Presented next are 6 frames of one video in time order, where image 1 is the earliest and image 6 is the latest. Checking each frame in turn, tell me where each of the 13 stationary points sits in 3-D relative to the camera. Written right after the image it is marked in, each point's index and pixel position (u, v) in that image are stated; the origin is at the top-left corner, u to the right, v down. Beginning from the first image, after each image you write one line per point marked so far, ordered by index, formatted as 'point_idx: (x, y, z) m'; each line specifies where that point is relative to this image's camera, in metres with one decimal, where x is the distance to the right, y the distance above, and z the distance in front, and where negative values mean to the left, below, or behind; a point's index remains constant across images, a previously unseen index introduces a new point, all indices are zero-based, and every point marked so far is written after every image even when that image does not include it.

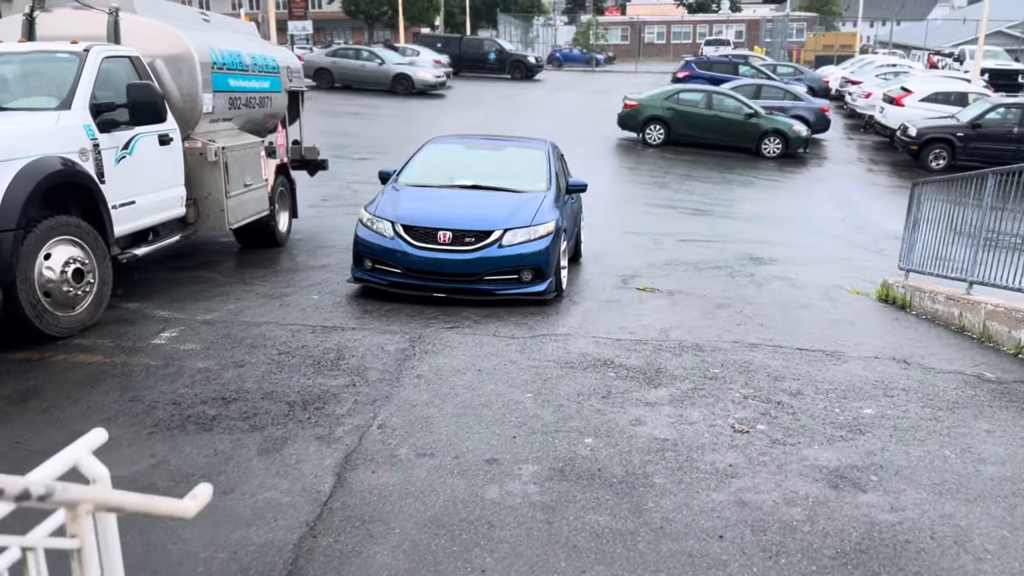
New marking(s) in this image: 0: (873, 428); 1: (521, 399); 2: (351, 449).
0: (+2.0, -0.8, +4.9) m
1: (+0.1, -0.7, +5.2) m
2: (-0.8, -0.8, +4.6) m
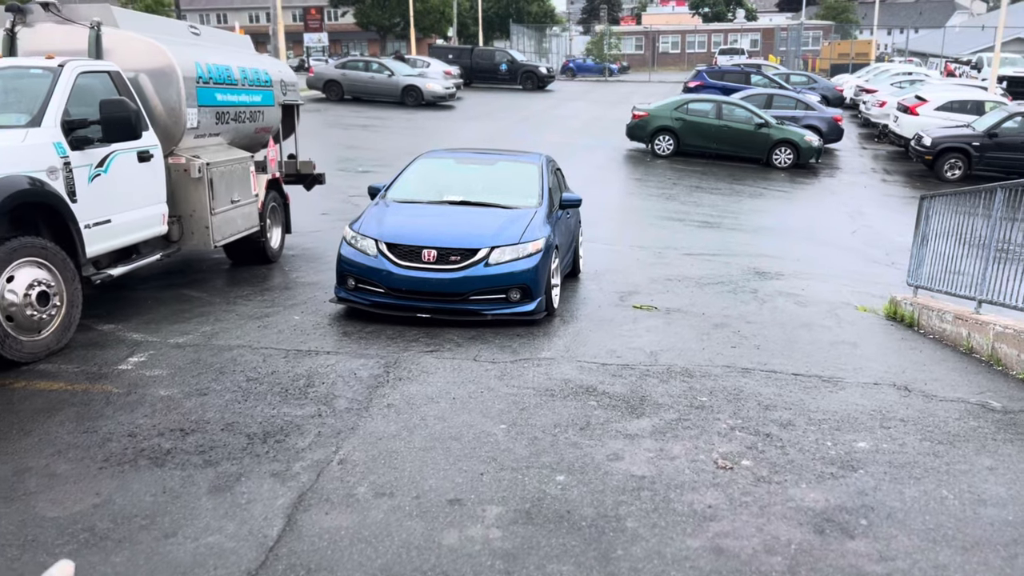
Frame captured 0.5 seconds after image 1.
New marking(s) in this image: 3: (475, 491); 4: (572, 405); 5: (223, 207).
0: (+1.8, -0.9, +4.6) m
1: (-0.1, -0.8, +5.0) m
2: (-1.0, -1.0, +4.3) m
3: (-0.2, -1.0, +4.3) m
4: (+0.4, -0.7, +5.4) m
5: (-3.0, +0.8, +9.2) m
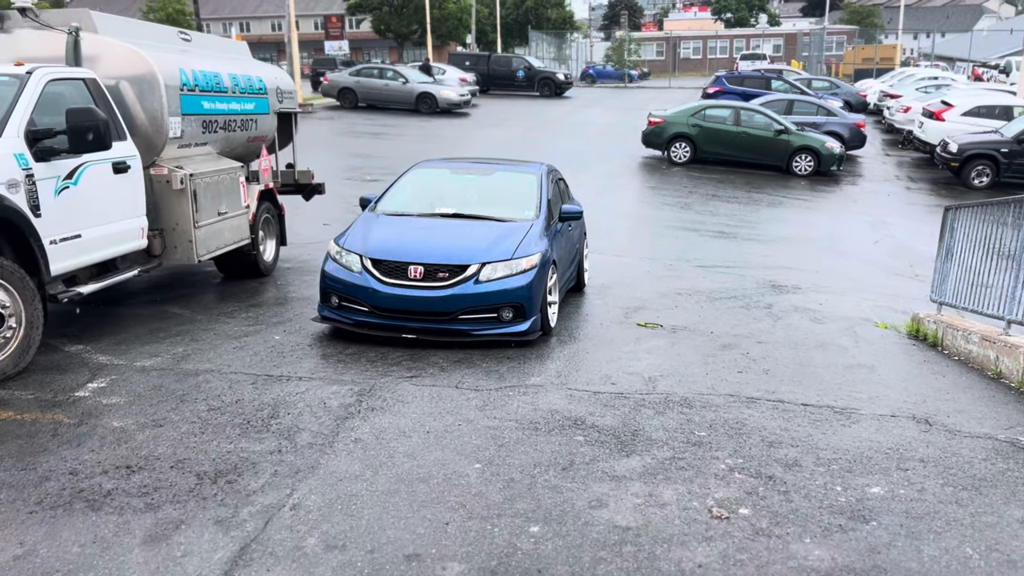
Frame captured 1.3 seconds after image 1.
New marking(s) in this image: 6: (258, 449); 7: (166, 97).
0: (+1.7, -1.0, +4.1) m
1: (-0.2, -0.9, +4.5) m
2: (-1.2, -1.1, +3.9) m
3: (-0.3, -1.1, +3.8) m
4: (+0.2, -0.8, +4.9) m
5: (-3.0, +0.7, +8.8) m
6: (-1.4, -0.9, +4.8) m
7: (-3.3, +1.8, +8.3) m
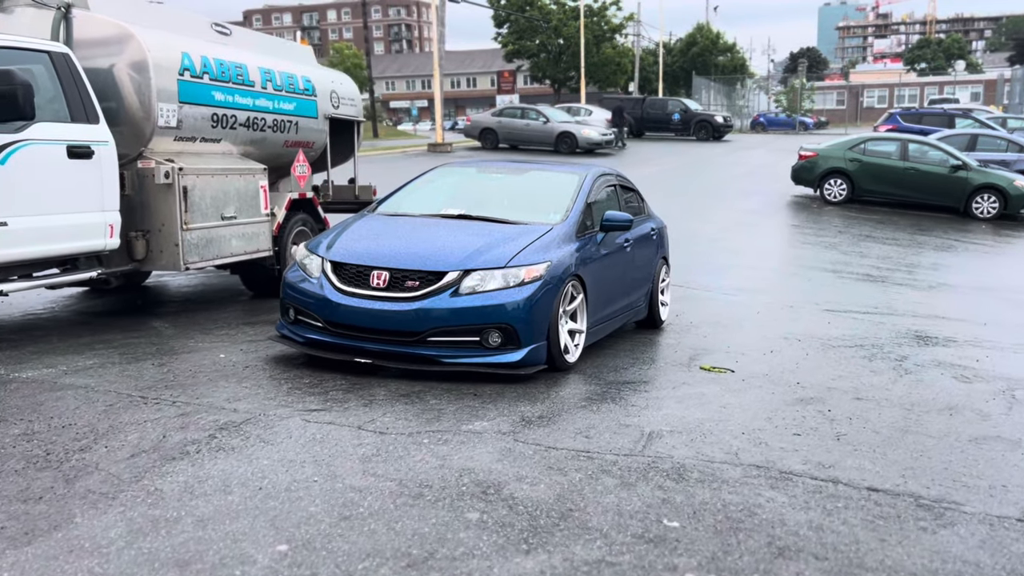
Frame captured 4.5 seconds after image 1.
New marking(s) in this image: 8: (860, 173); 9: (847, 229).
0: (+1.0, -1.0, +2.1) m
1: (-0.8, -0.9, +2.9) m
2: (-1.9, -1.0, +2.4) m
3: (-1.0, -1.0, +2.2) m
4: (-0.3, -0.8, +3.2) m
5: (-2.7, +0.6, +7.7) m
6: (-1.9, -0.8, +3.4) m
7: (-2.9, +1.7, +7.3) m
8: (+7.9, +2.6, +20.0) m
9: (+6.7, +1.2, +17.5) m
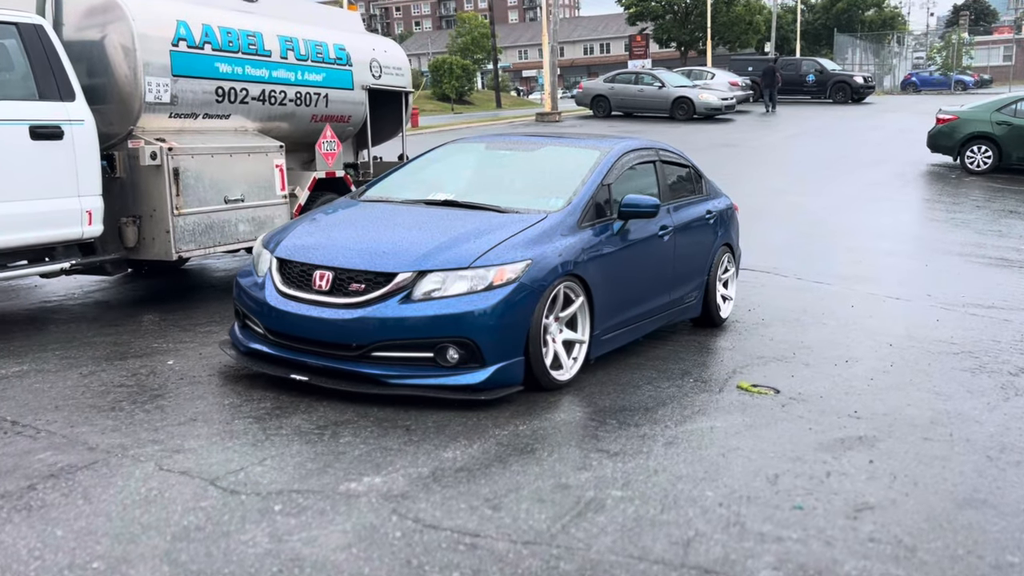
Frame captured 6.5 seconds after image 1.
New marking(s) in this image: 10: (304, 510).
0: (+0.3, -1.2, +1.0) m
1: (-1.4, -1.0, +2.1) m
2: (-2.5, -1.1, +1.8) m
3: (-1.7, -1.1, +1.5) m
4: (-0.8, -0.9, +2.3) m
5: (-2.4, +0.6, +7.1) m
6: (-2.4, -0.9, +2.7) m
7: (-2.8, +1.8, +6.7) m
8: (+9.9, +3.0, +17.5) m
9: (+8.3, +1.5, +15.3) m
10: (-0.7, -0.8, +3.0) m
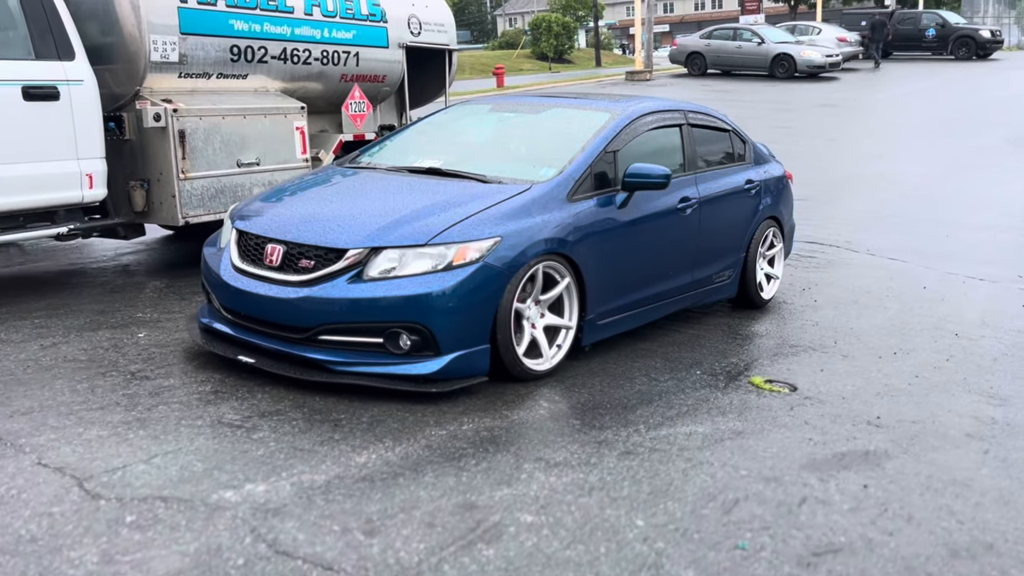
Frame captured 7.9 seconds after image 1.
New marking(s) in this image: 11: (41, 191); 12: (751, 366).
0: (-0.4, -1.2, +0.6) m
1: (-1.9, -0.9, +1.9) m
2: (-3.0, -1.0, +1.7) m
3: (-2.3, -1.1, +1.3) m
4: (-1.3, -0.9, +2.0) m
5: (-2.3, +0.9, +6.9) m
6: (-2.8, -0.8, +2.6) m
7: (-2.6, +2.0, +6.5) m
8: (+11.2, +3.4, +15.6) m
9: (+9.4, +1.8, +13.7) m
10: (-1.1, -0.7, +2.7) m
11: (-3.2, +0.6, +5.9) m
12: (+1.5, -0.5, +5.2) m
